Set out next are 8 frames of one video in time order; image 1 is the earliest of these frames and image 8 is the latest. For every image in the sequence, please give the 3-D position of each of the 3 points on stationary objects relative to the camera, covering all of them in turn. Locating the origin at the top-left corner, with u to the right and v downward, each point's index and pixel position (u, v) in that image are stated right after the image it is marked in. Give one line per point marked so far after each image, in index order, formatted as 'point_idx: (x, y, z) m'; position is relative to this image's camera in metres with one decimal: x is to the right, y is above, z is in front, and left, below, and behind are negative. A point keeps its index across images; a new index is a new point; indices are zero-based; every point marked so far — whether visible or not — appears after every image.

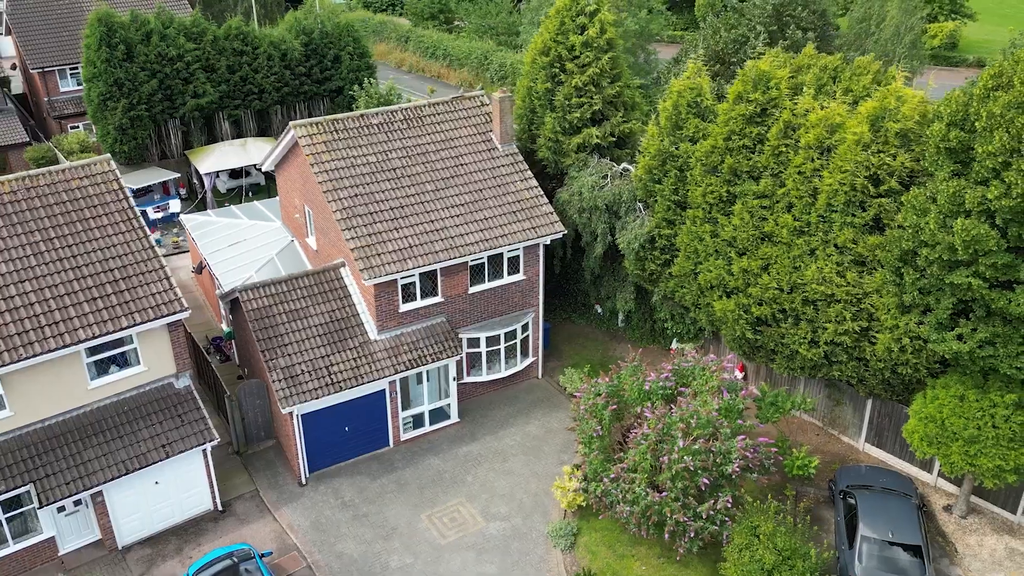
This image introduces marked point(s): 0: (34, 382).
0: (-11.0, -2.2, +19.7) m
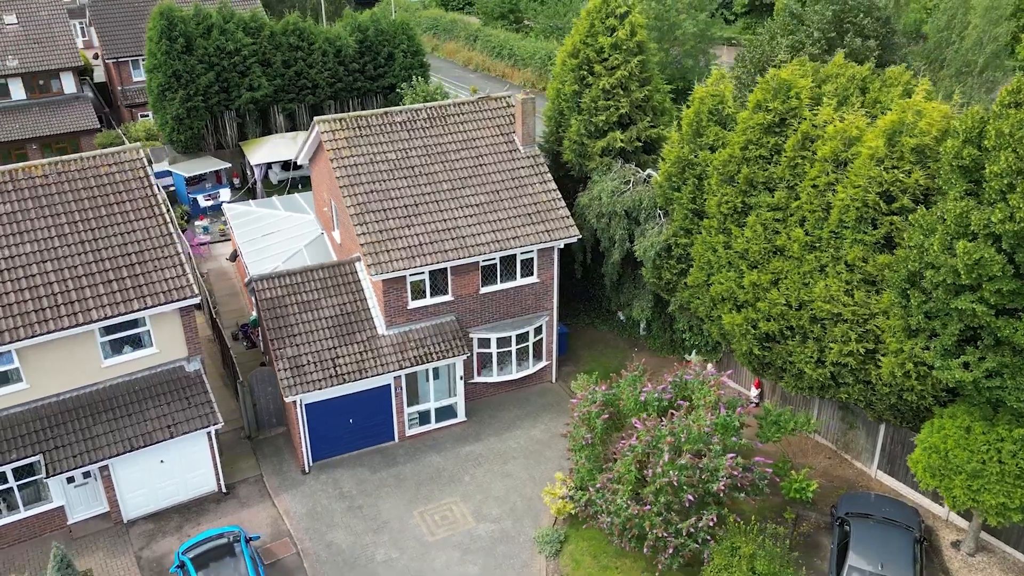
0: (-11.2, -1.7, +20.7) m
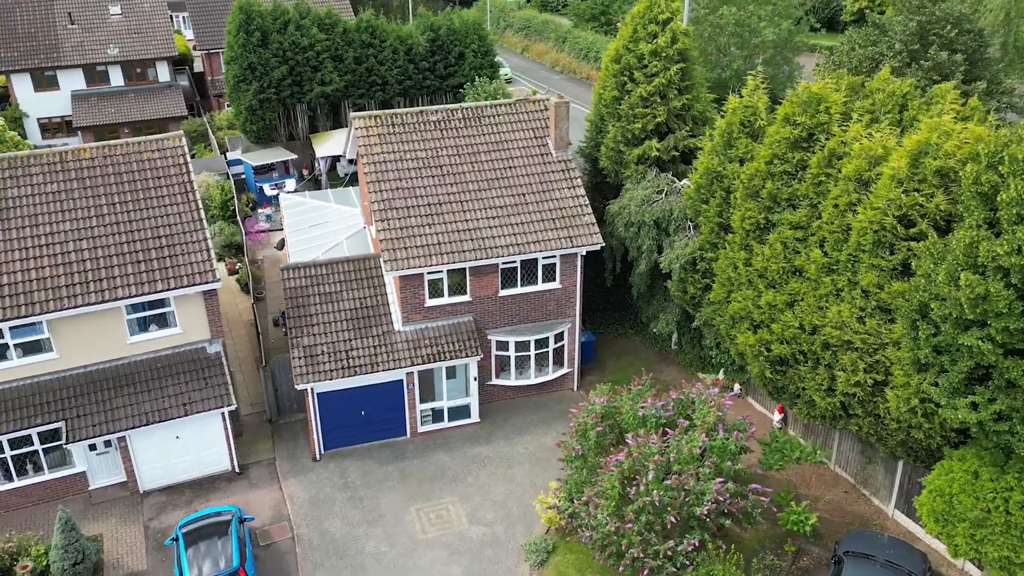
0: (-11.1, -1.1, +21.9) m
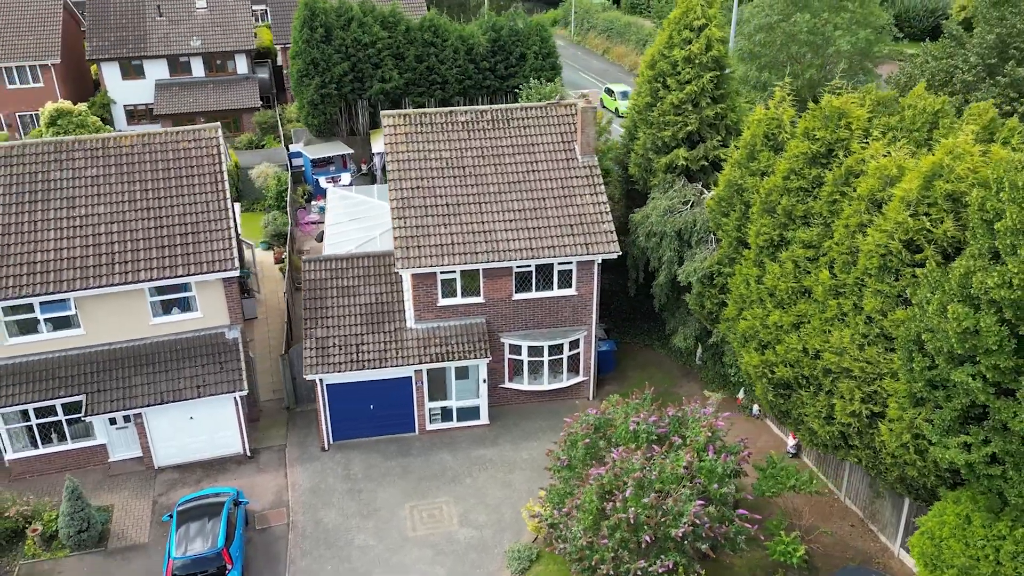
0: (-10.9, -0.6, +23.0) m
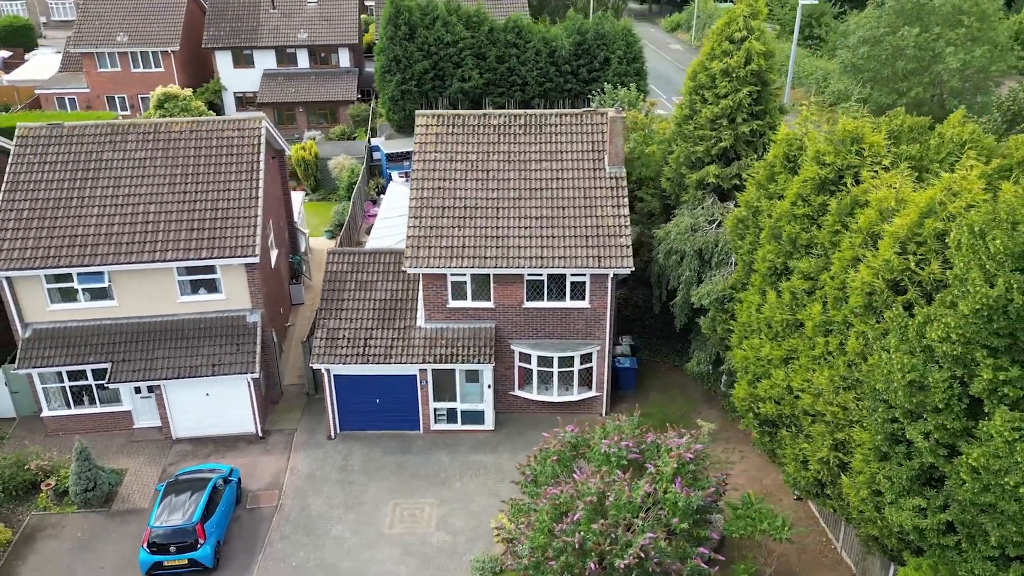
0: (-10.7, +0.1, +24.4) m
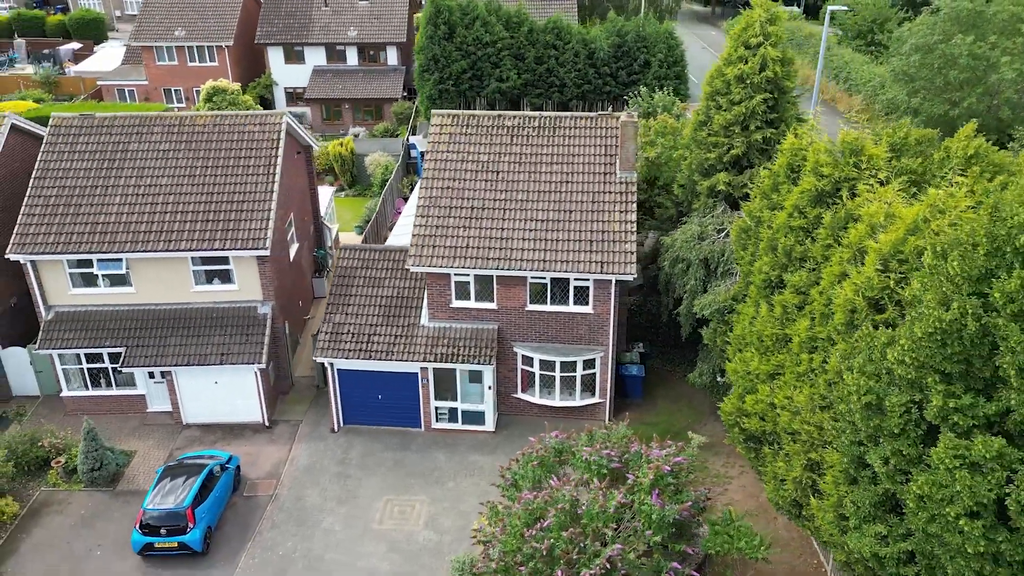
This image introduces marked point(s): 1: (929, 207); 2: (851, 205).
0: (-10.6, +0.4, +25.1) m
1: (+7.1, +1.4, +14.5) m
2: (+6.7, +1.7, +16.9) m
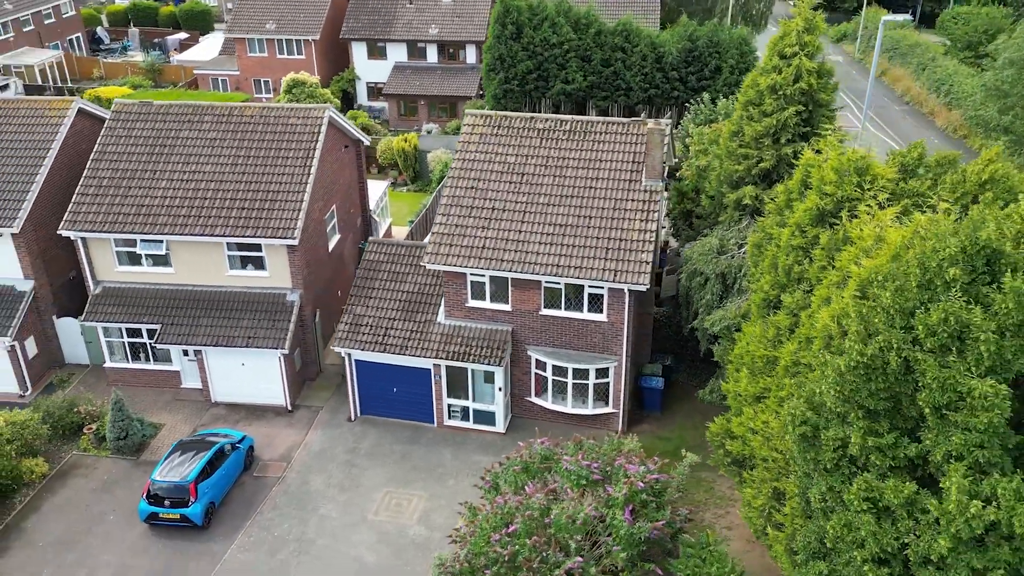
0: (-9.9, +1.0, +26.3) m
1: (+6.4, +0.9, +13.7) m
2: (+6.3, +1.2, +16.1) m
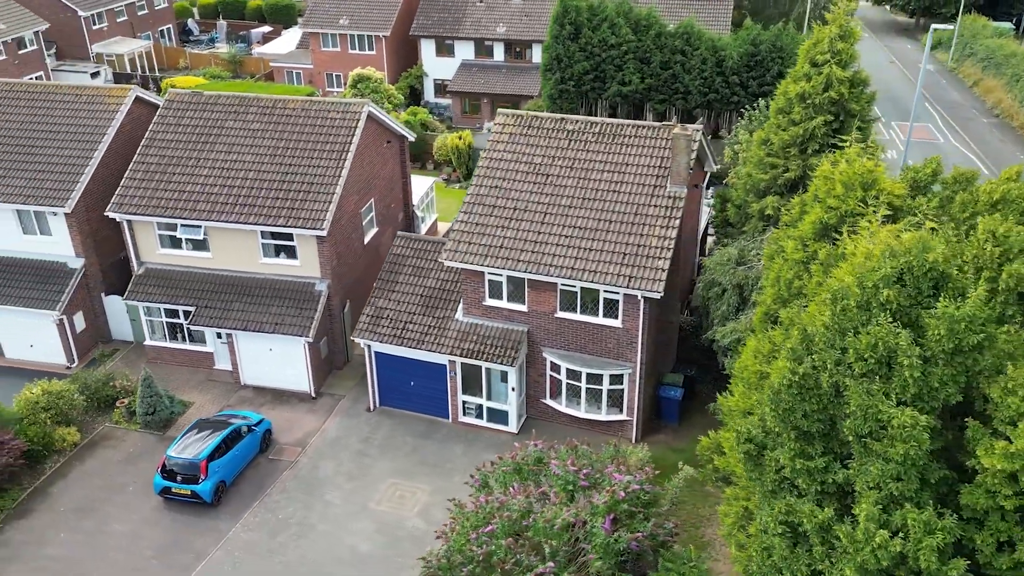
0: (-9.1, +1.5, +27.2) m
1: (+5.9, +0.5, +13.1) m
2: (+6.1, +0.9, +15.5) m
